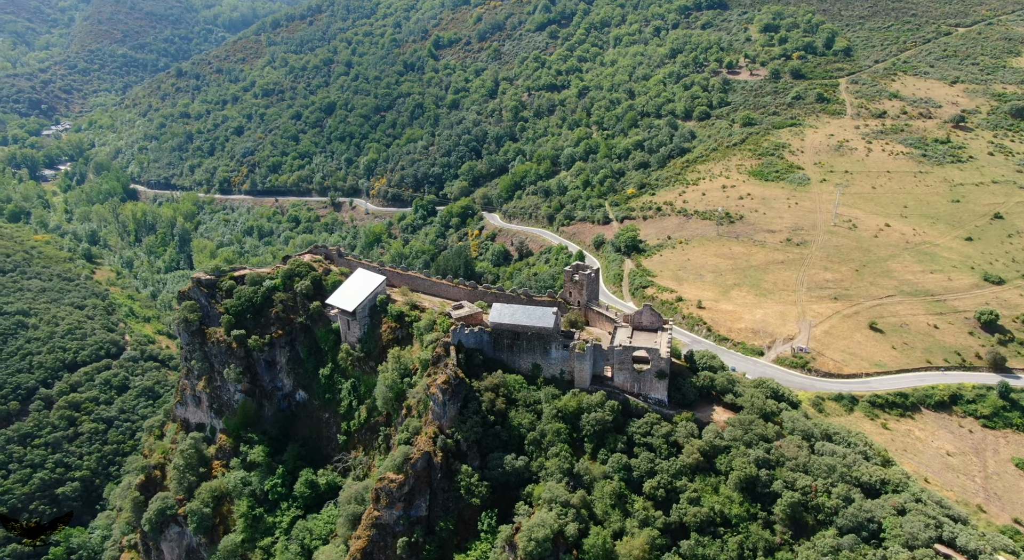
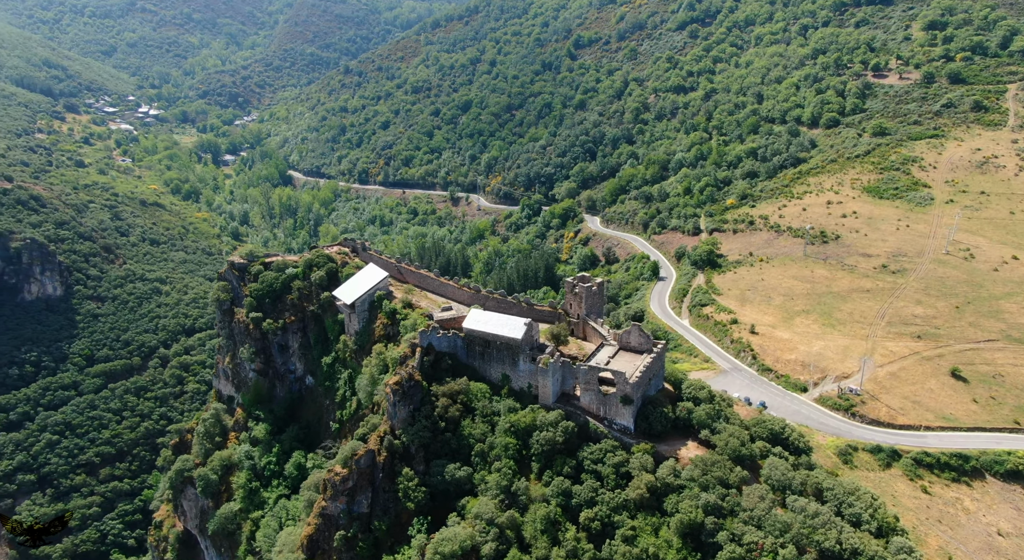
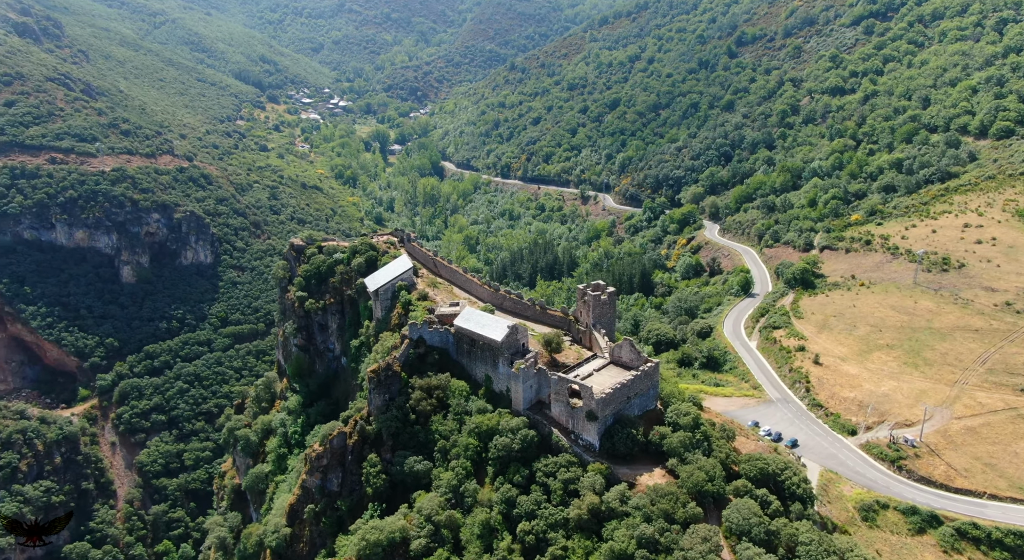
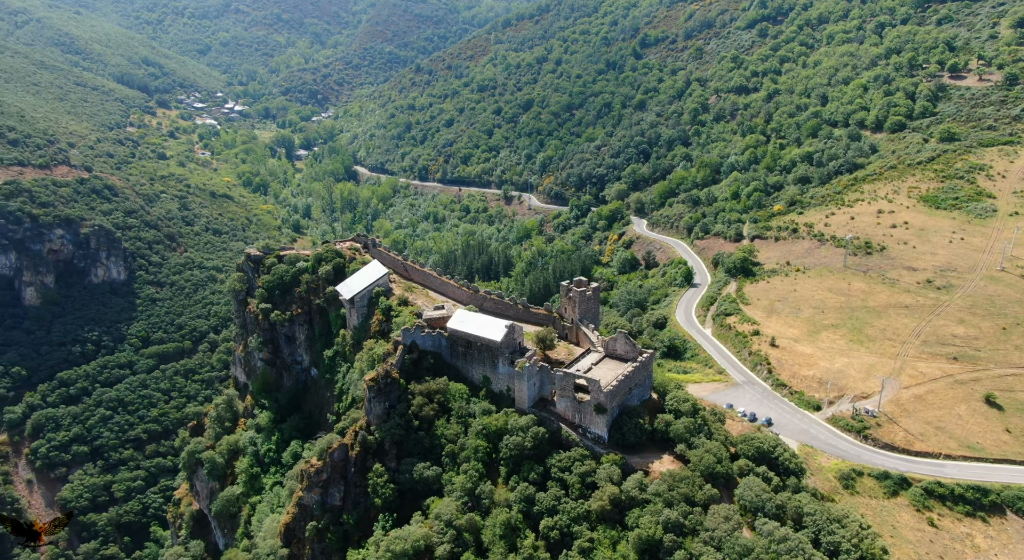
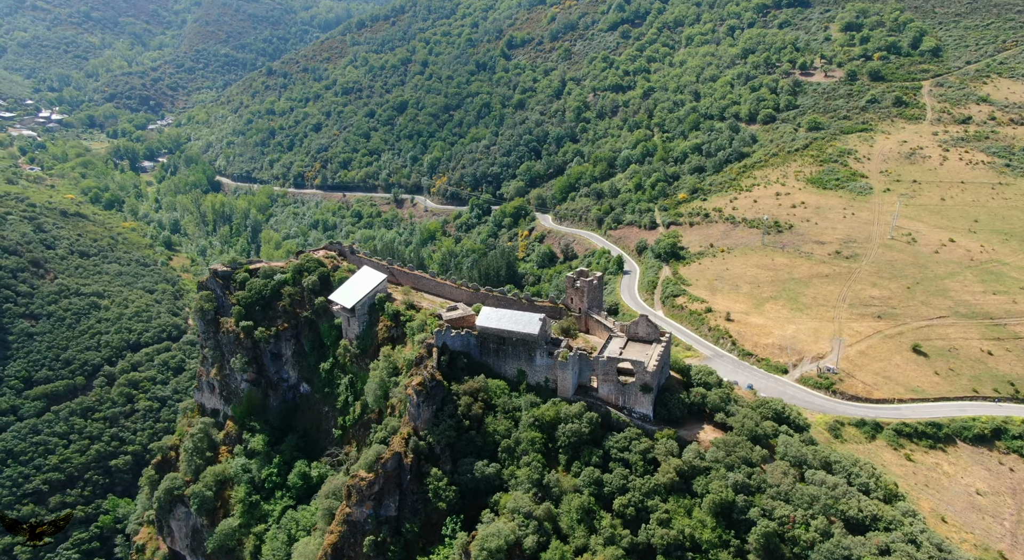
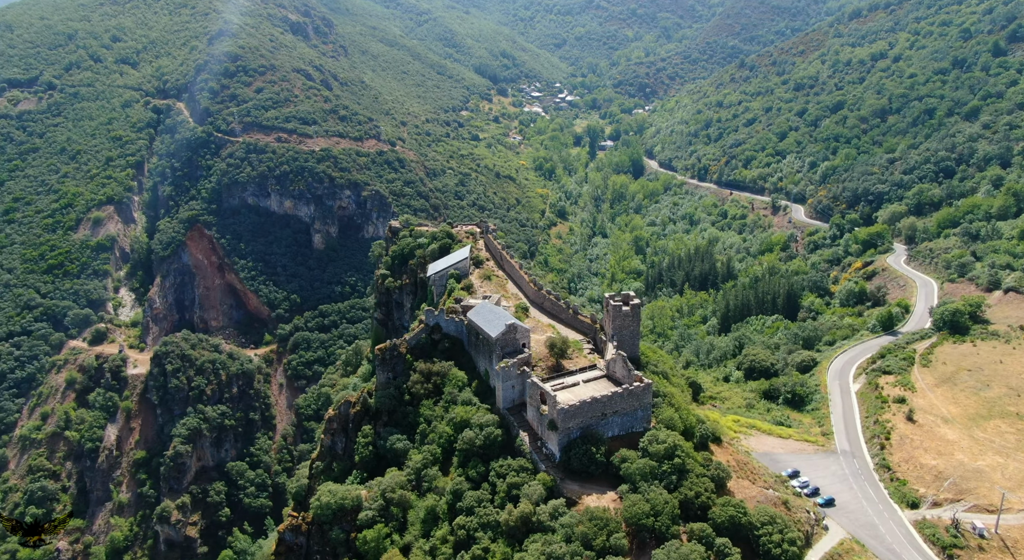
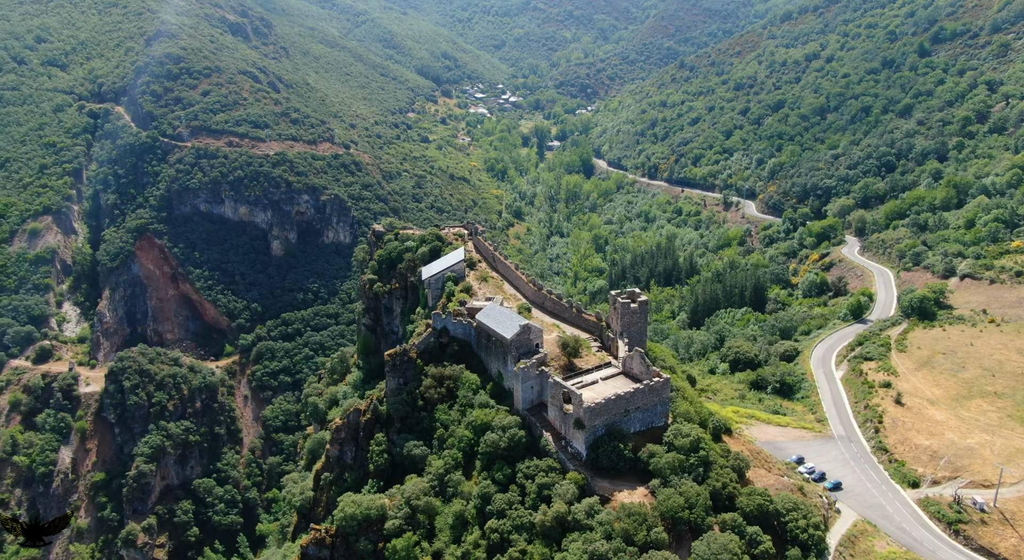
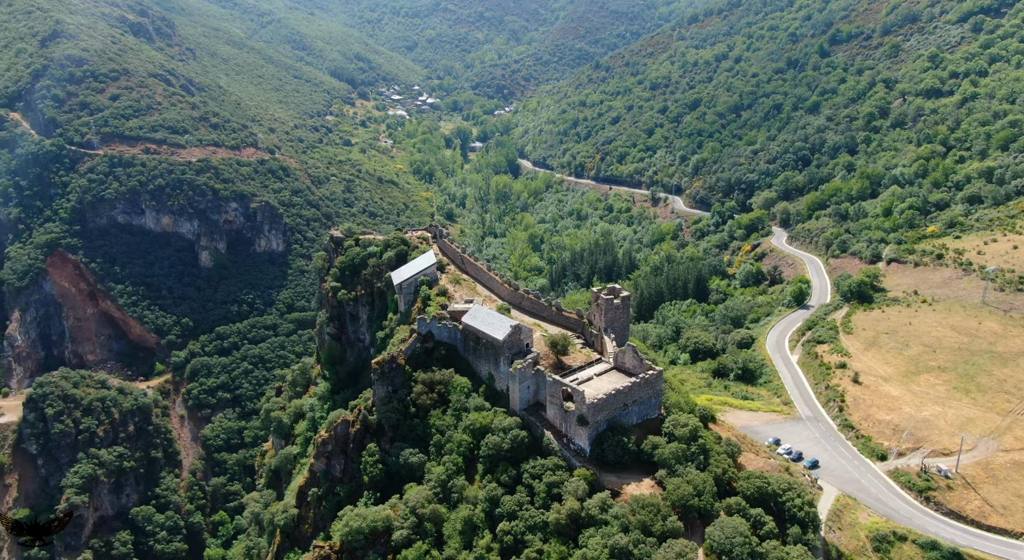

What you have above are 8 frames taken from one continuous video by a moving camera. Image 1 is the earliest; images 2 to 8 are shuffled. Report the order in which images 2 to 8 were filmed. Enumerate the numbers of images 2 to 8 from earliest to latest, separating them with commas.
5, 2, 4, 3, 8, 7, 6
